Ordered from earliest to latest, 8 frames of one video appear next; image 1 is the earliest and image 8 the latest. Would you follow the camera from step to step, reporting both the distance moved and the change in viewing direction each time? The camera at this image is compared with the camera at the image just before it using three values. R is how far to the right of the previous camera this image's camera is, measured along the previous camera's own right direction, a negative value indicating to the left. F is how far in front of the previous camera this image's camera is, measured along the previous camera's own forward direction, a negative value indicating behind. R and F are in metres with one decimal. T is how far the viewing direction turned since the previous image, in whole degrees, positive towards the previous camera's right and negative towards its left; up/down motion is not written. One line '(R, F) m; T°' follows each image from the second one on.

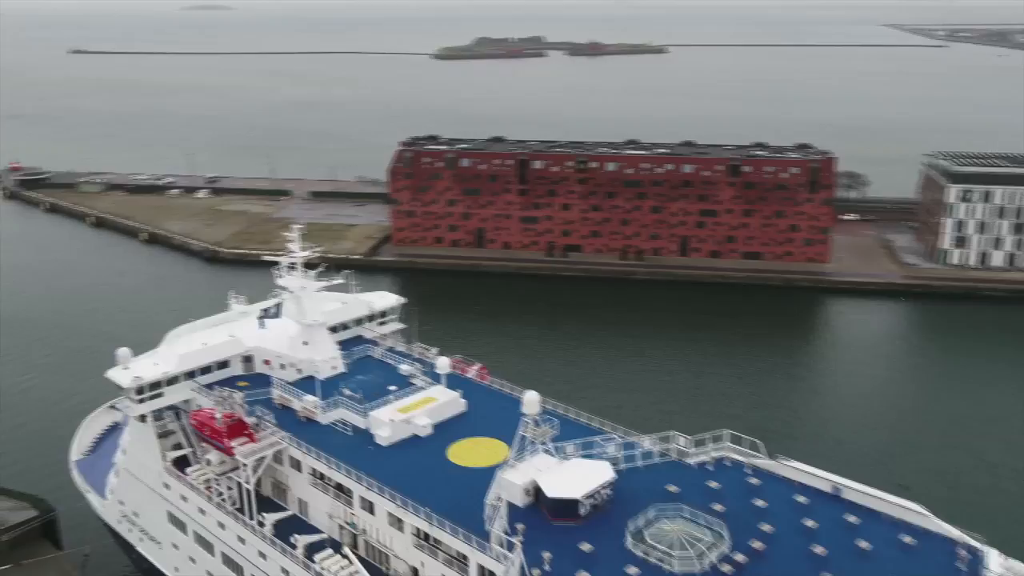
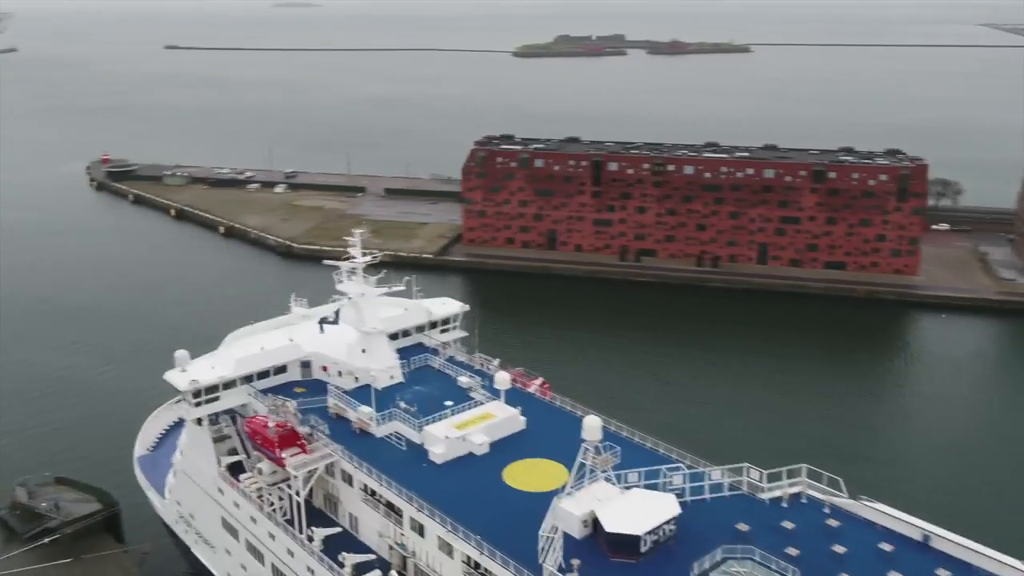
(+0.1, +0.4) m; -5°
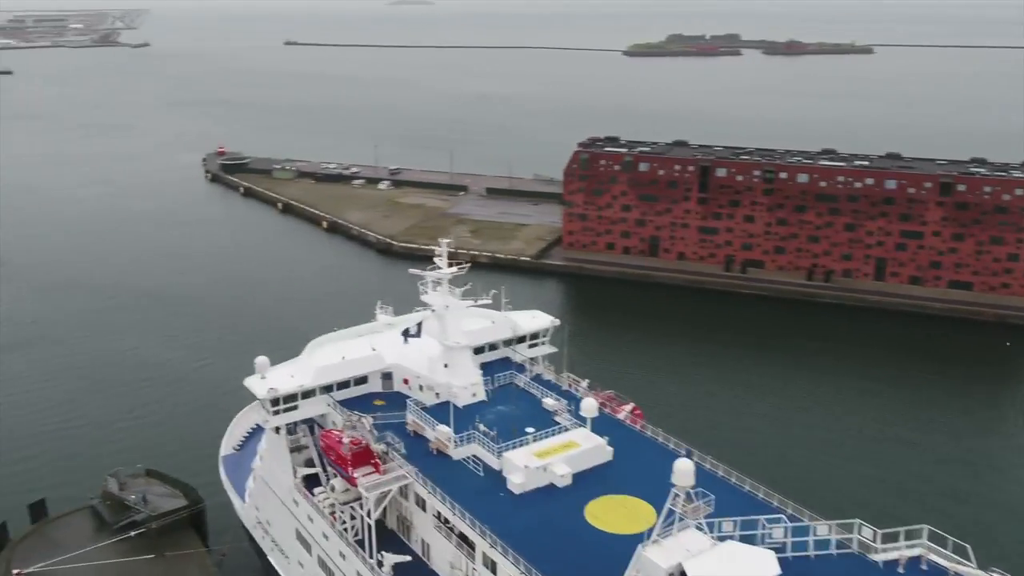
(+0.1, +0.5) m; -7°
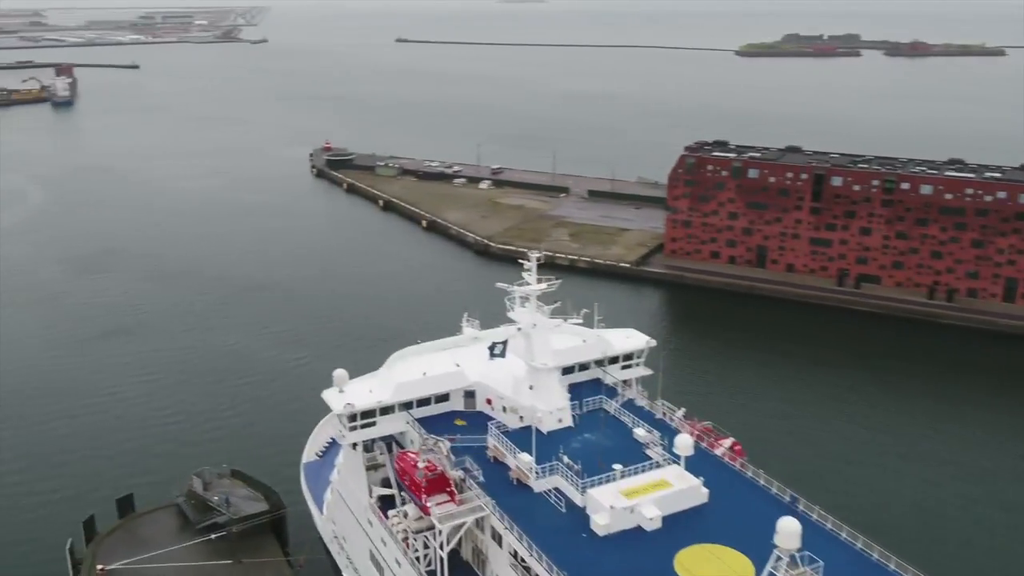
(+0.1, +0.6) m; -6°
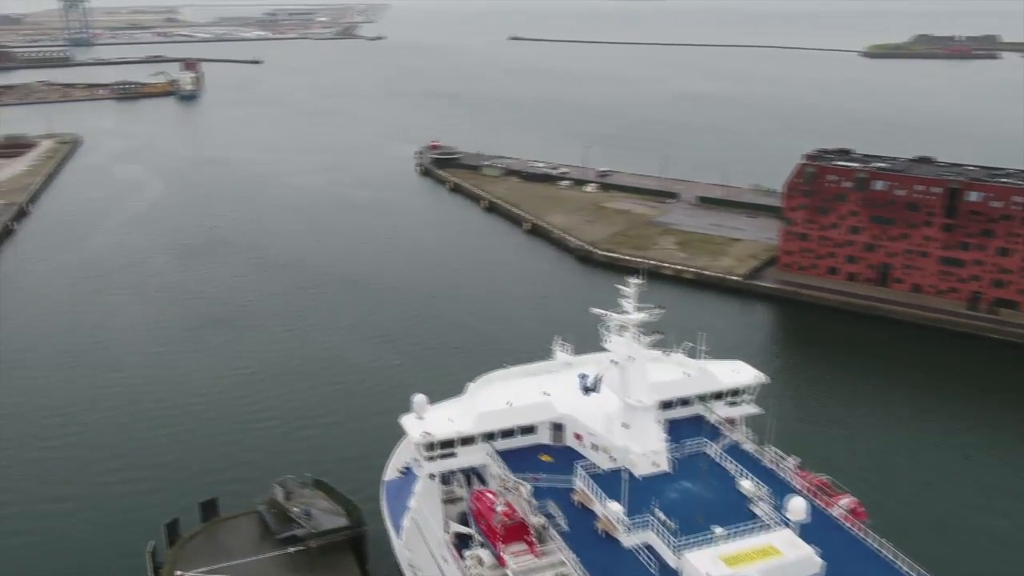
(+0.1, +0.7) m; -7°
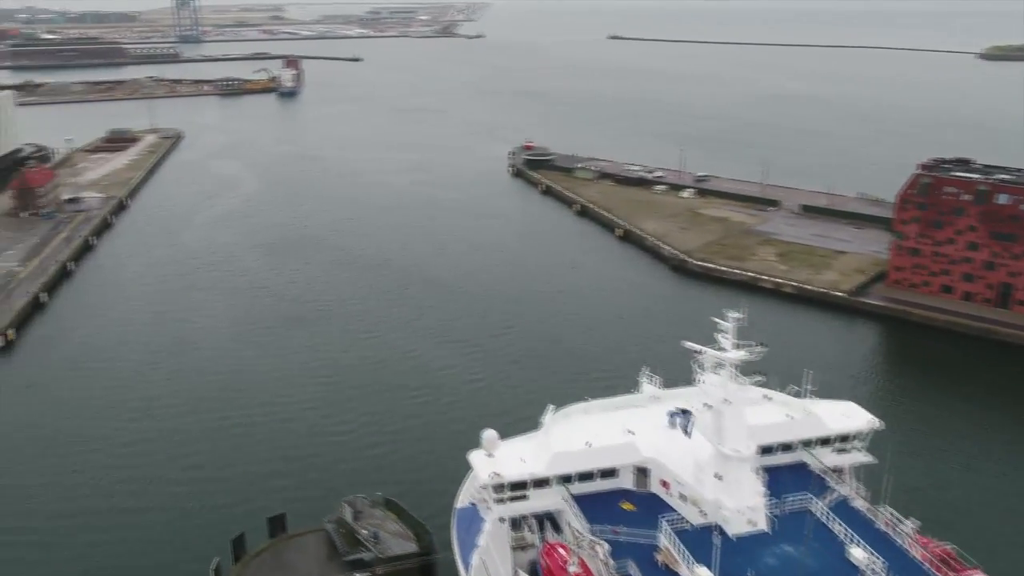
(0.0, +0.7) m; -6°
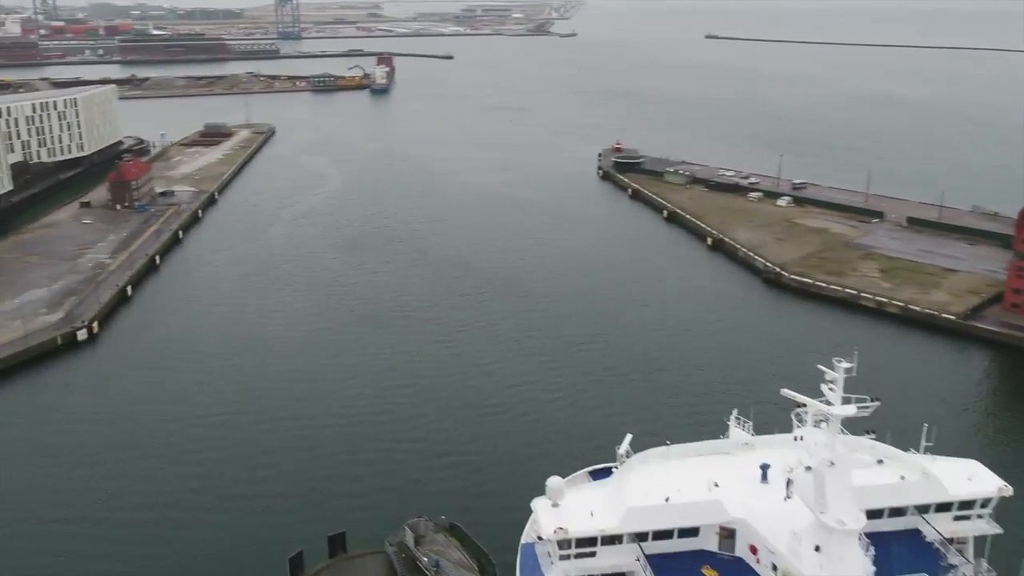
(+0.1, +0.8) m; -6°
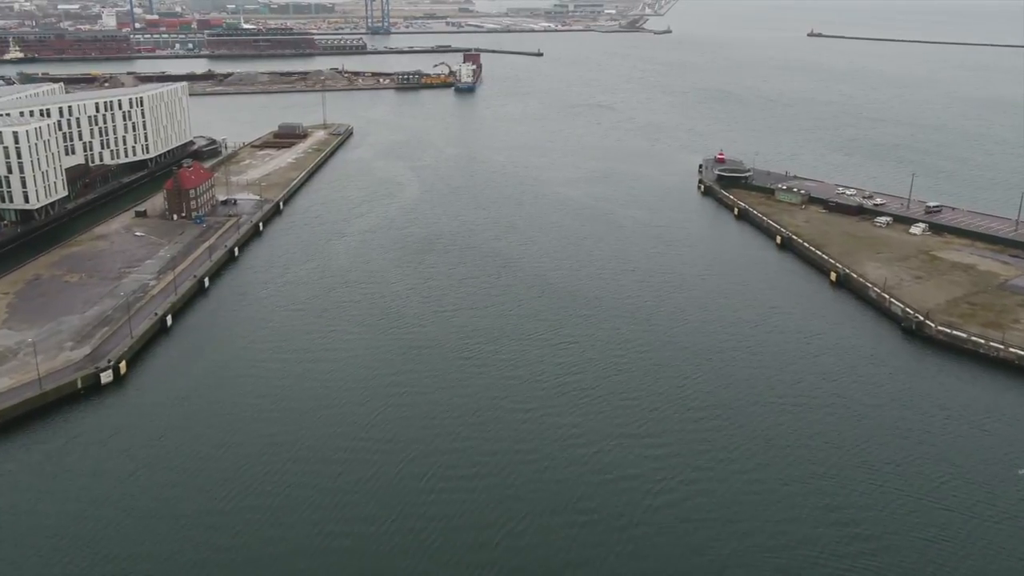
(-0.2, +3.0) m; -5°
